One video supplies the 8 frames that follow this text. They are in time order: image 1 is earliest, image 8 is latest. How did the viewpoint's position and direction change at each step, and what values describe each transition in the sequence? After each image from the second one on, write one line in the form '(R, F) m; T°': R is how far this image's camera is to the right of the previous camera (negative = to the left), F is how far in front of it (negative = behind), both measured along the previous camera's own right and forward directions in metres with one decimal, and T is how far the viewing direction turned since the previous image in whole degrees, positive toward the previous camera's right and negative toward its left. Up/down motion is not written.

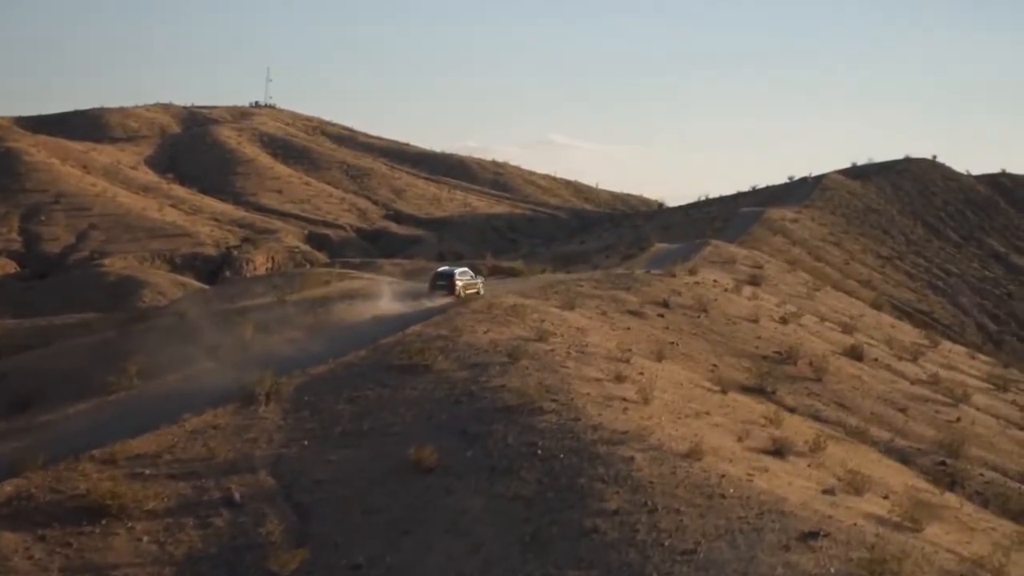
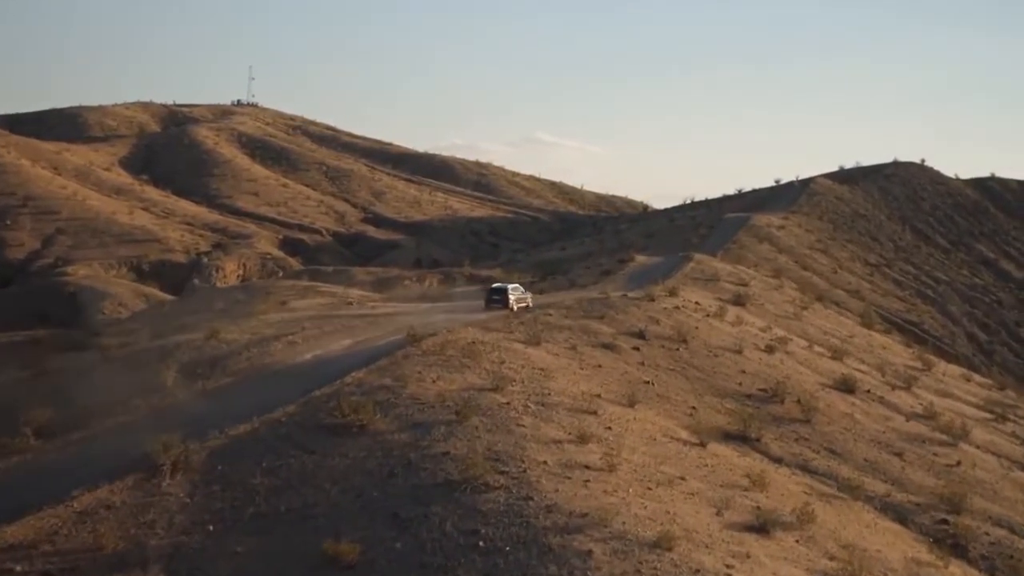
(+0.4, +2.7) m; 0°
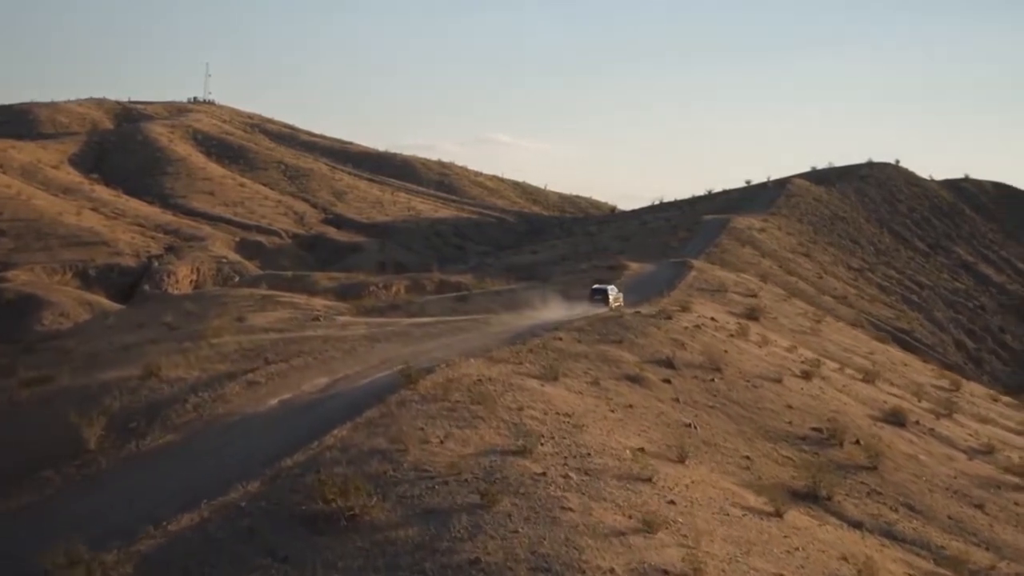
(-0.7, +5.2) m; +1°
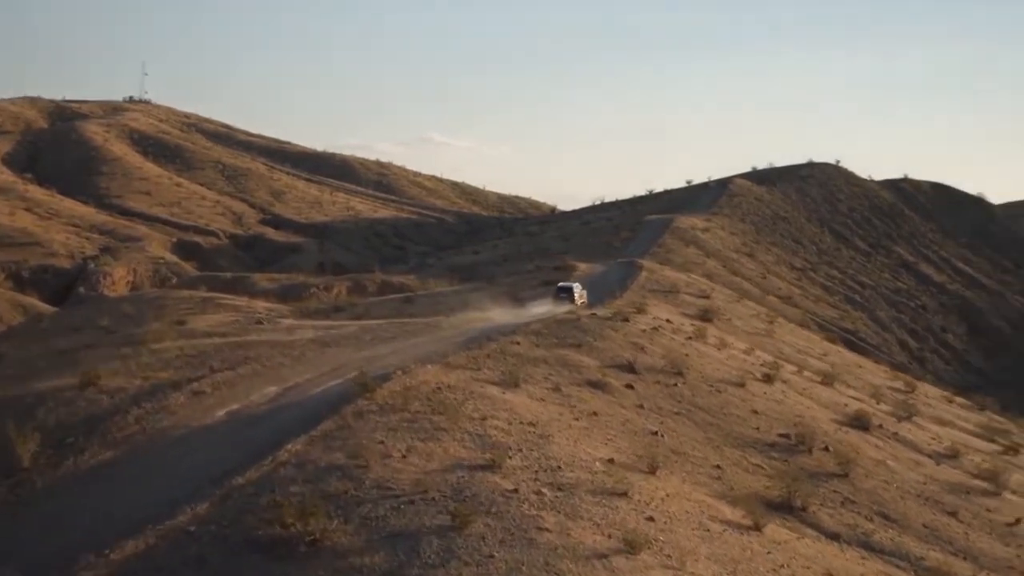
(-0.3, +1.1) m; +2°
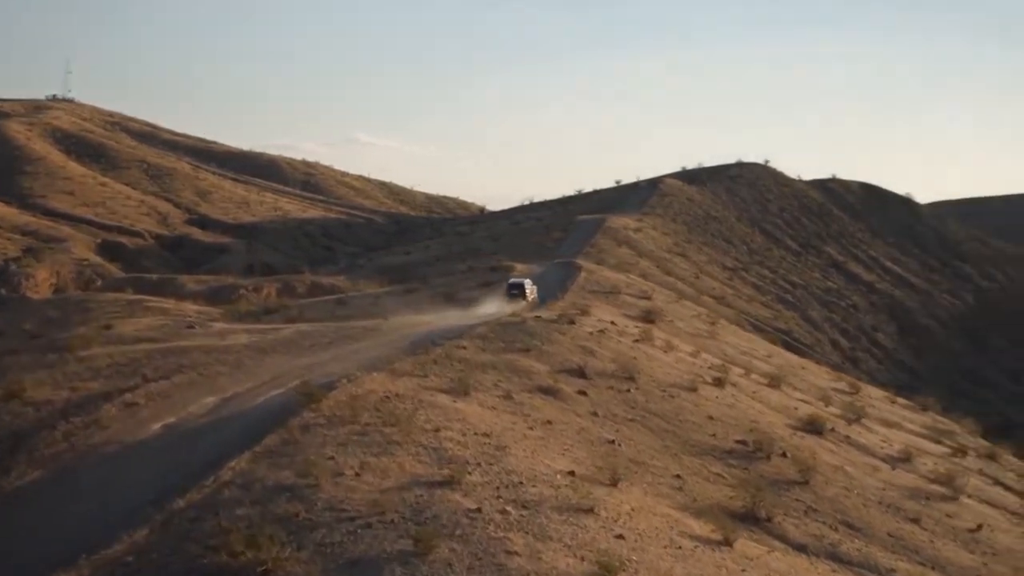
(-0.3, +1.0) m; +2°
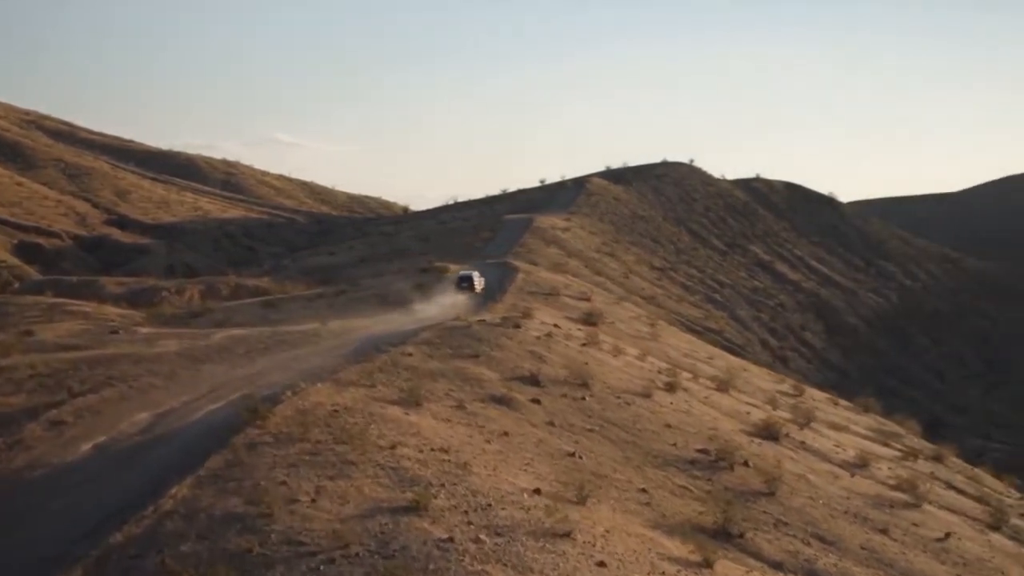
(-0.4, +1.3) m; +3°
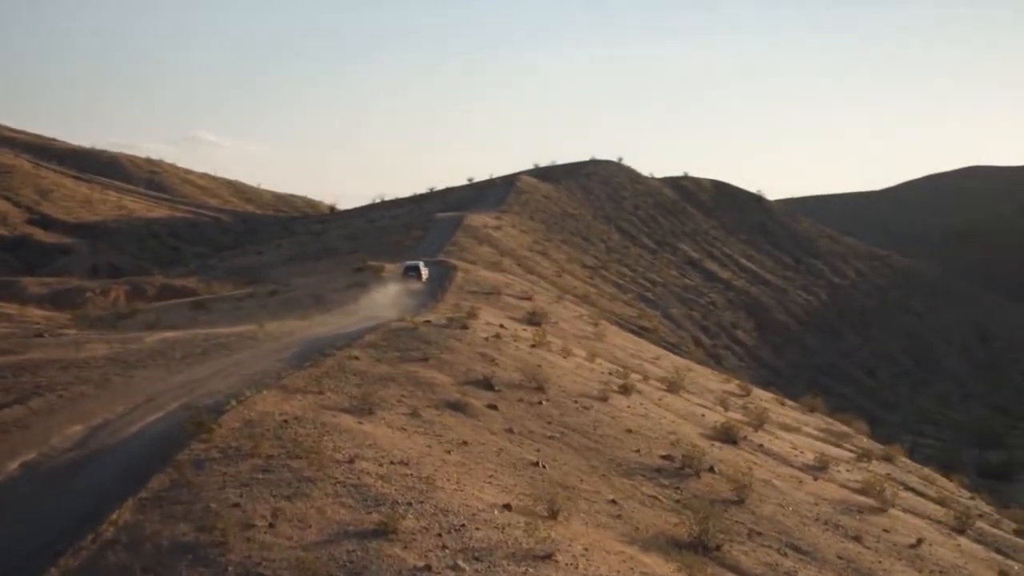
(-0.4, +1.3) m; +2°
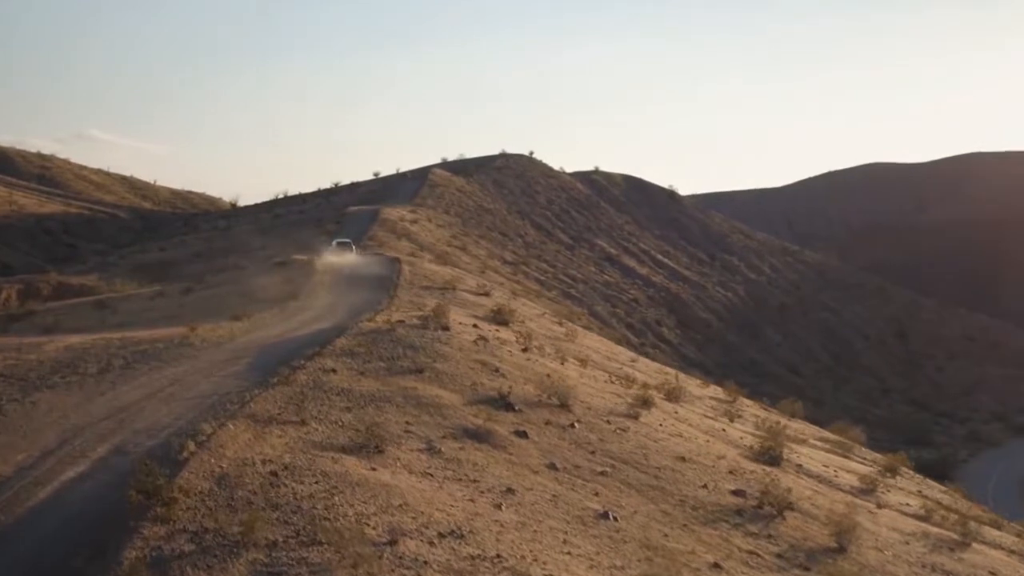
(-1.3, +5.3) m; +3°
